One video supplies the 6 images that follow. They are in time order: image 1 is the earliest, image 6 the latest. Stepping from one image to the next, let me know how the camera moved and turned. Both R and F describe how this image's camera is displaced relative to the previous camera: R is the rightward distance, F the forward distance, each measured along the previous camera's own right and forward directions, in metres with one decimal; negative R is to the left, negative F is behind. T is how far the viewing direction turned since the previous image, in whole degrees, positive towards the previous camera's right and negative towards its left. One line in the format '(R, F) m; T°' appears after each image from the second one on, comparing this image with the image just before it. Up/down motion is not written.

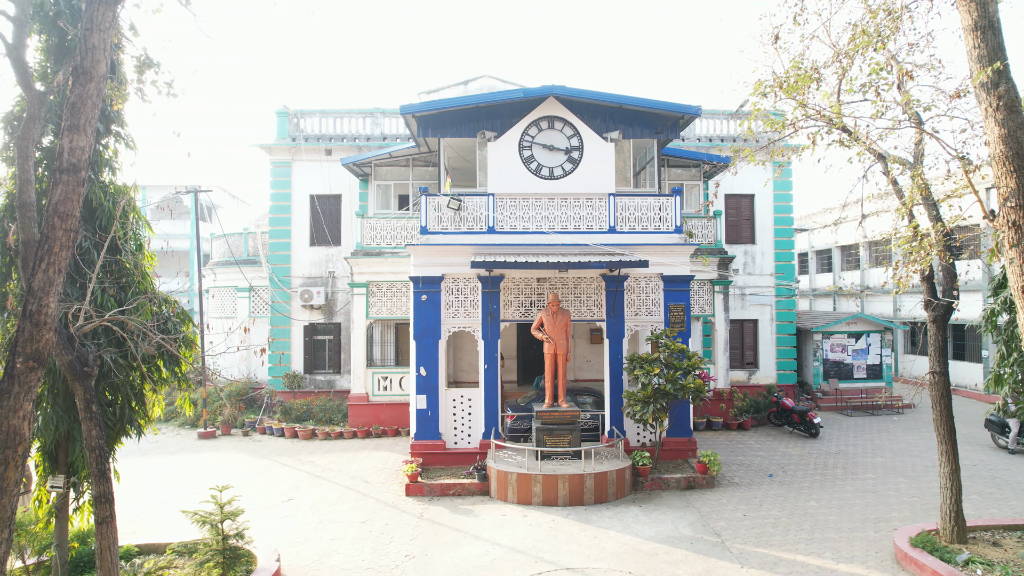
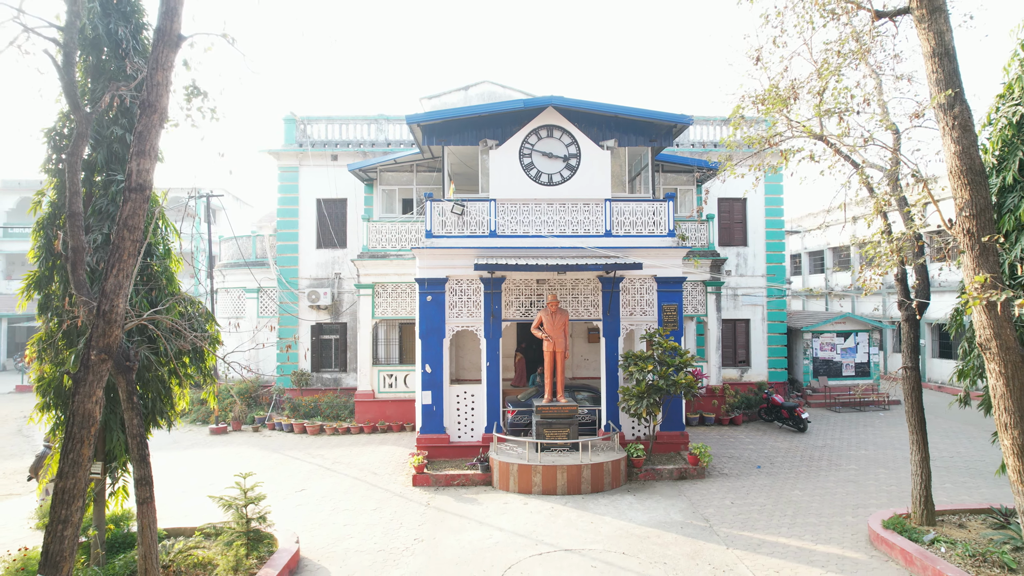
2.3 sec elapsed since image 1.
(0.0, -0.5) m; 0°
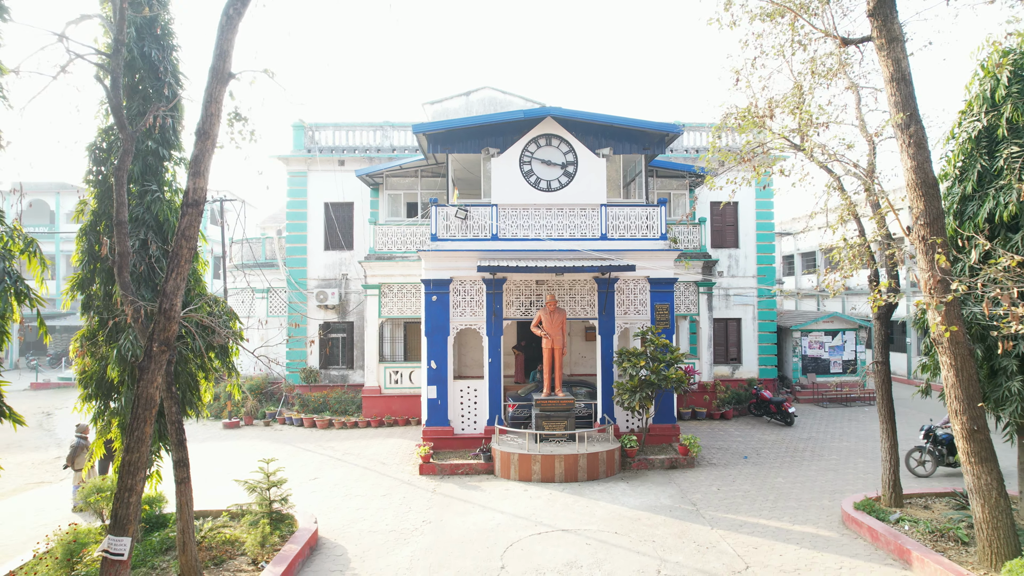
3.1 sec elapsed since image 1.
(0.0, -0.6) m; 0°
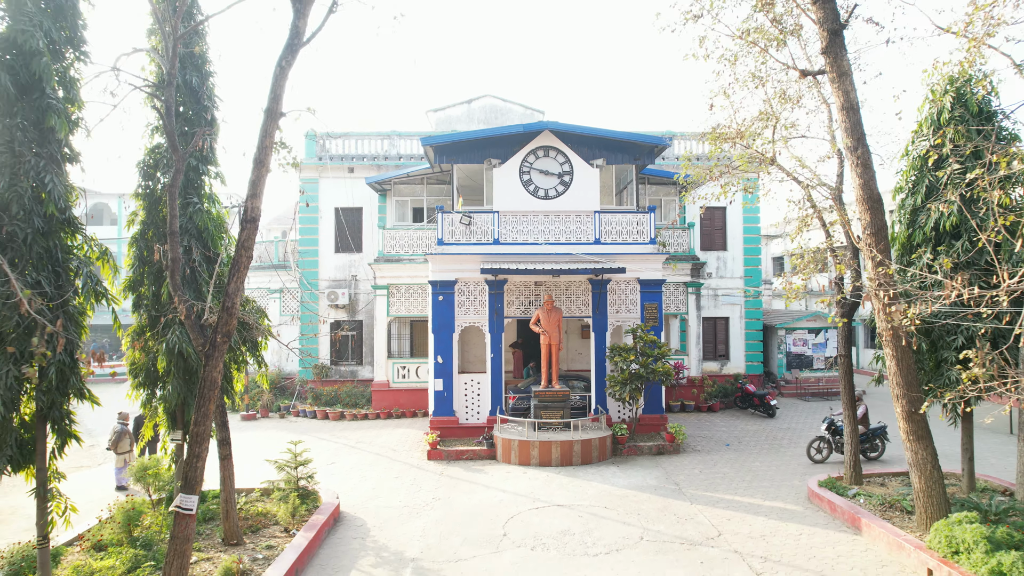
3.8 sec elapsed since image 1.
(0.0, -0.9) m; 0°
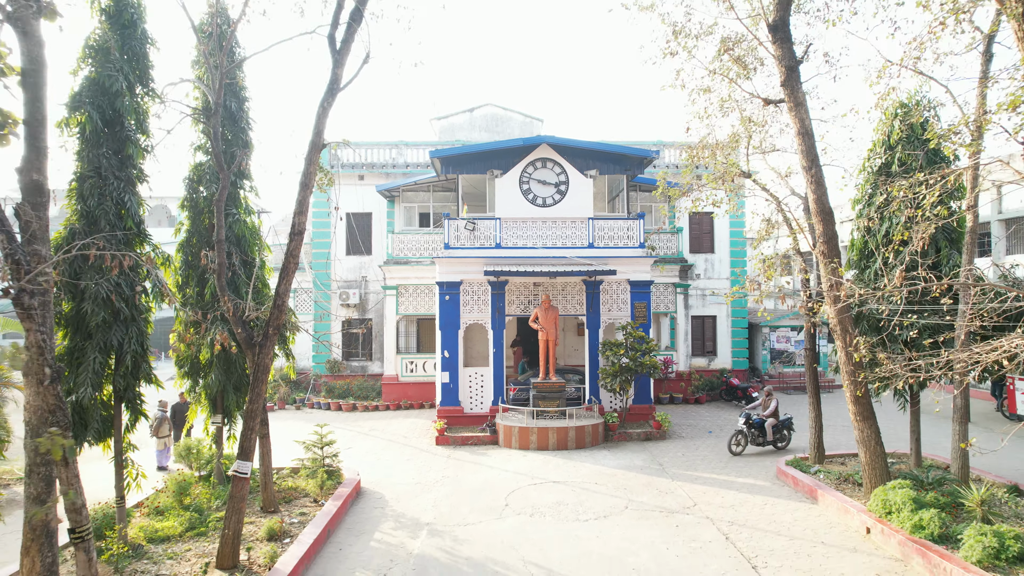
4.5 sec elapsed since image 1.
(0.0, -1.1) m; 0°
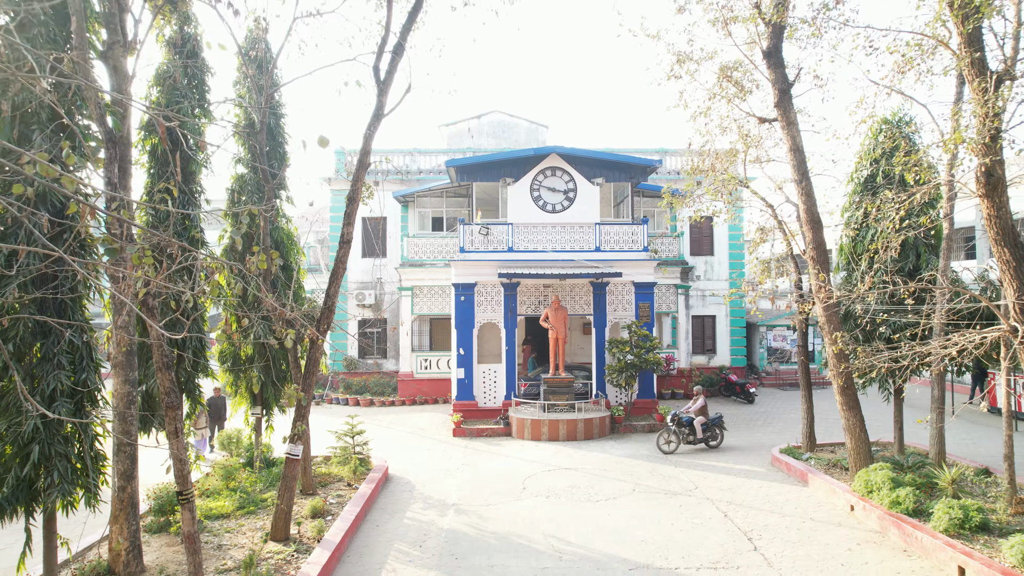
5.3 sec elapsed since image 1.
(-0.3, -0.8) m; 0°
